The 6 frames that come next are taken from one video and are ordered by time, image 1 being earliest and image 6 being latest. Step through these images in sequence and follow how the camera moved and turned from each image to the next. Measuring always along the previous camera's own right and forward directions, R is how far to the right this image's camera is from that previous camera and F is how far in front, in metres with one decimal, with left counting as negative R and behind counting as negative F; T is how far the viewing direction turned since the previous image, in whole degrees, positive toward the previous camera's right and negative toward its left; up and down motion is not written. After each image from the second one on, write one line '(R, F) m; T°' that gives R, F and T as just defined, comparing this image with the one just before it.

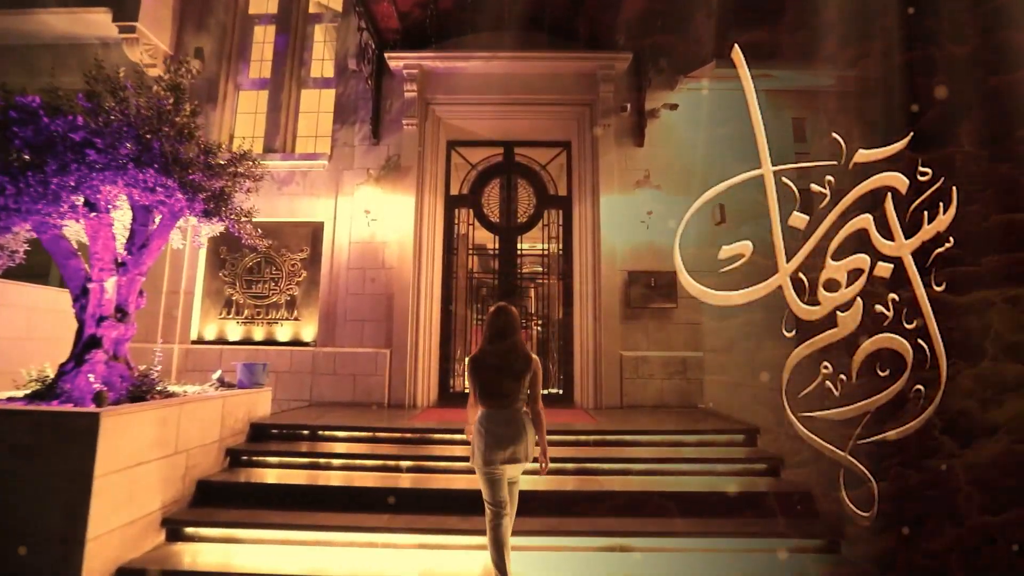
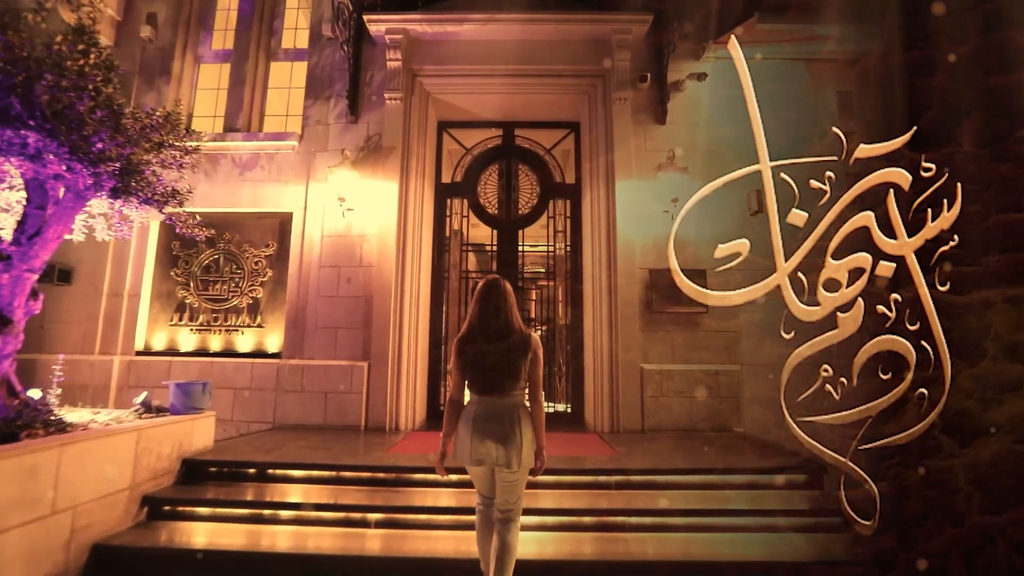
(0.0, +0.9) m; 0°
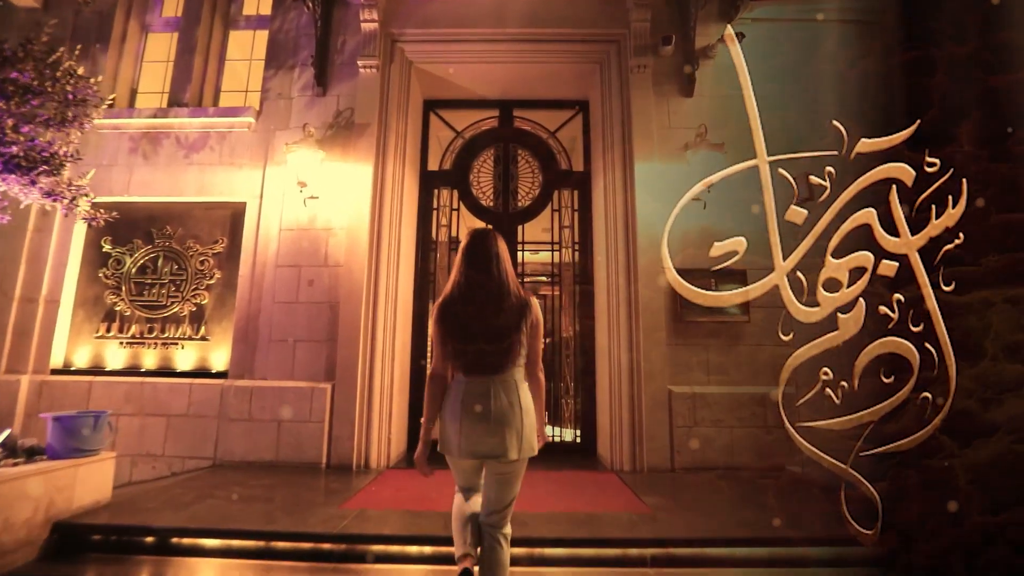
(0.0, +0.9) m; 0°
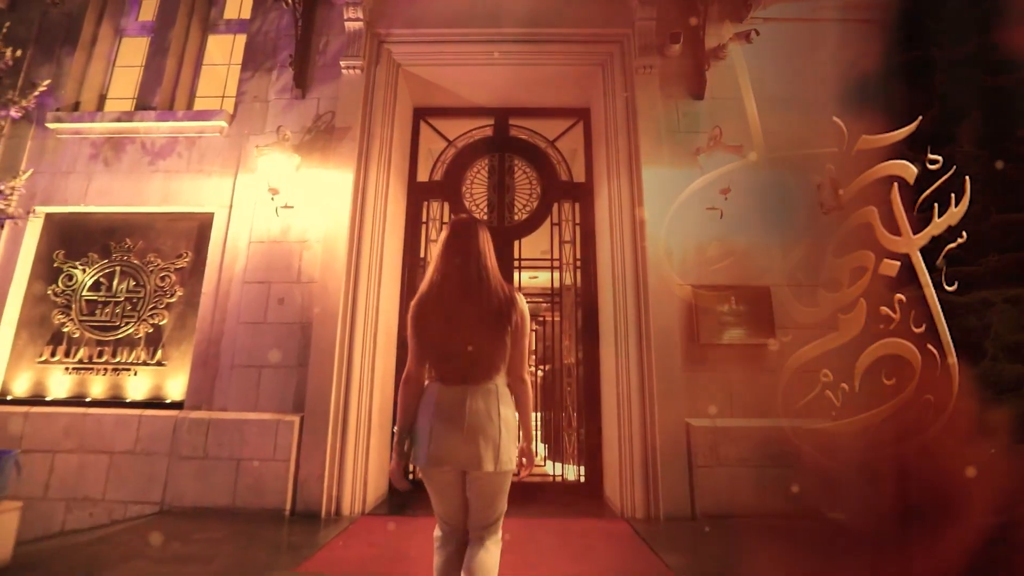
(0.0, +0.4) m; 0°
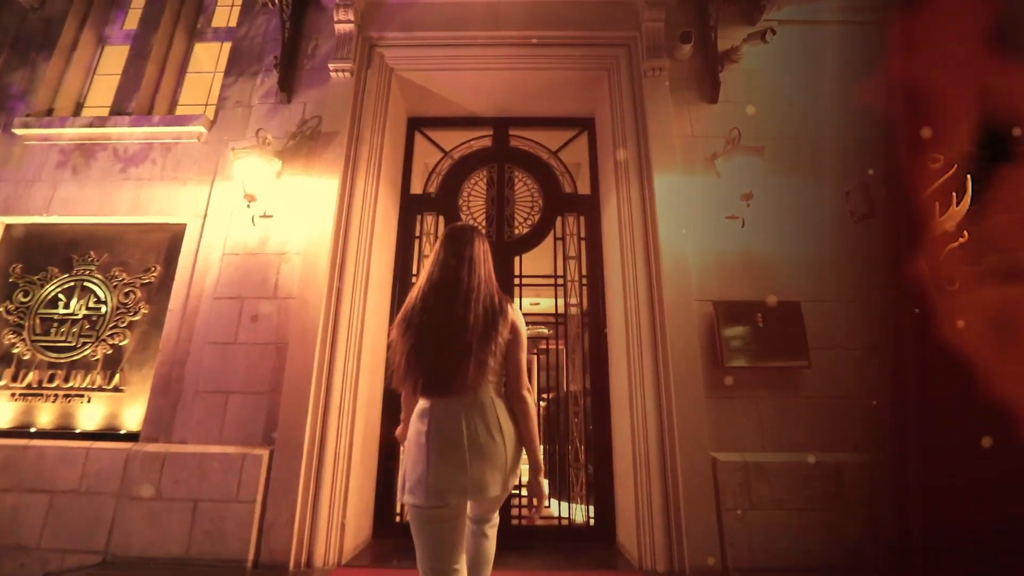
(0.0, +0.4) m; 0°
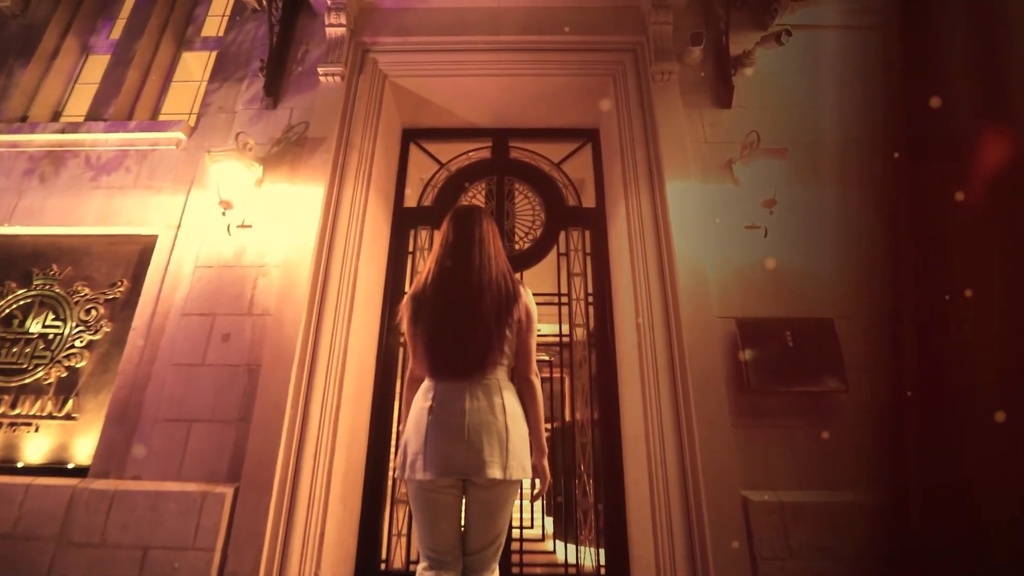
(0.0, +0.3) m; 0°
